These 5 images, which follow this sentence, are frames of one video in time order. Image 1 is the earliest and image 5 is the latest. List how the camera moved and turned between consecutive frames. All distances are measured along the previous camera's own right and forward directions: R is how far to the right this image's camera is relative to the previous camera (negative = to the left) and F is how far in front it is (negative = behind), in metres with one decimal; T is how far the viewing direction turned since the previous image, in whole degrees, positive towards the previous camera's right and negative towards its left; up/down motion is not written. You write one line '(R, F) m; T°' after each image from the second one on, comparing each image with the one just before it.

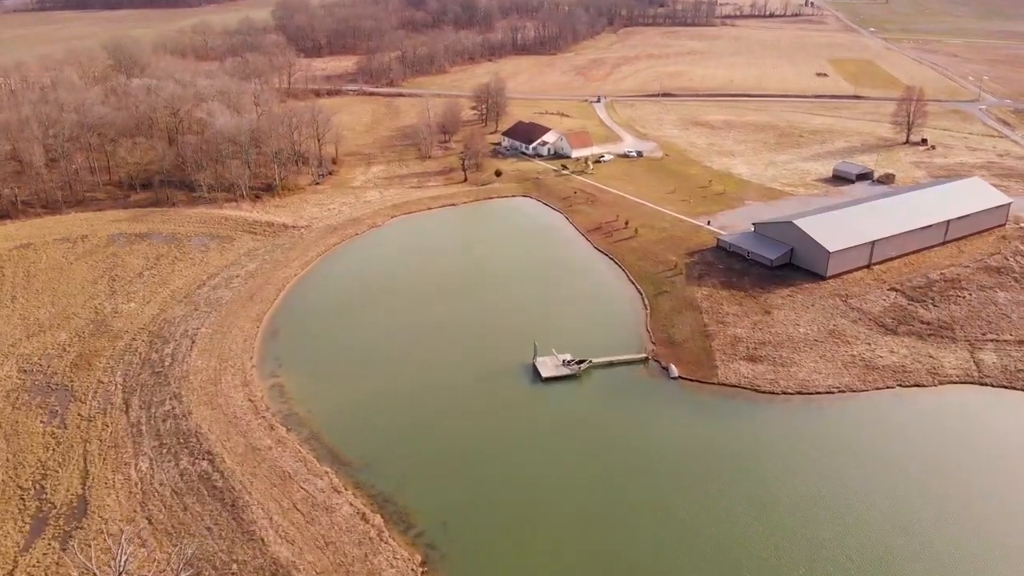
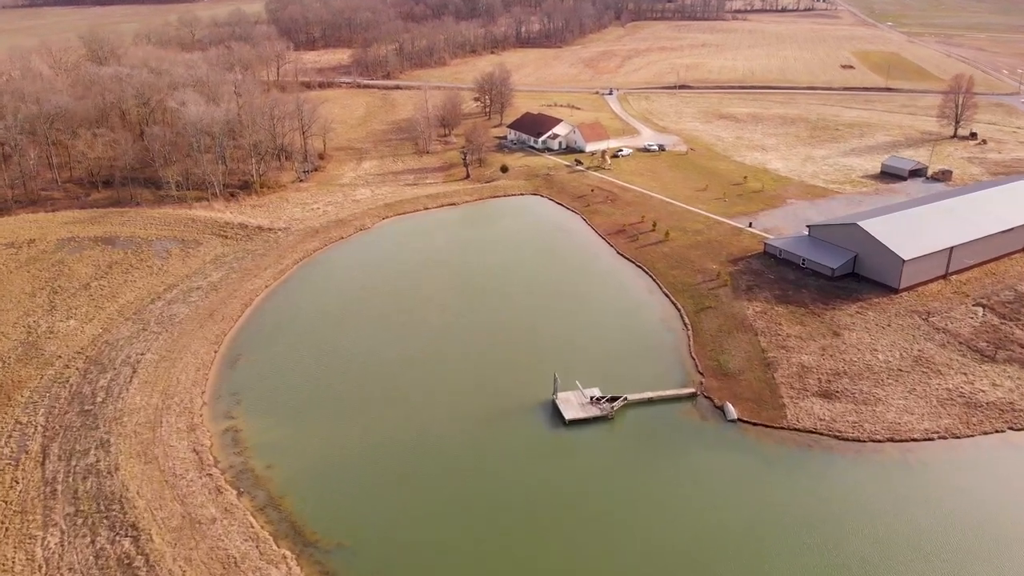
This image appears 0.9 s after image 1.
(-0.5, +7.6) m; 0°
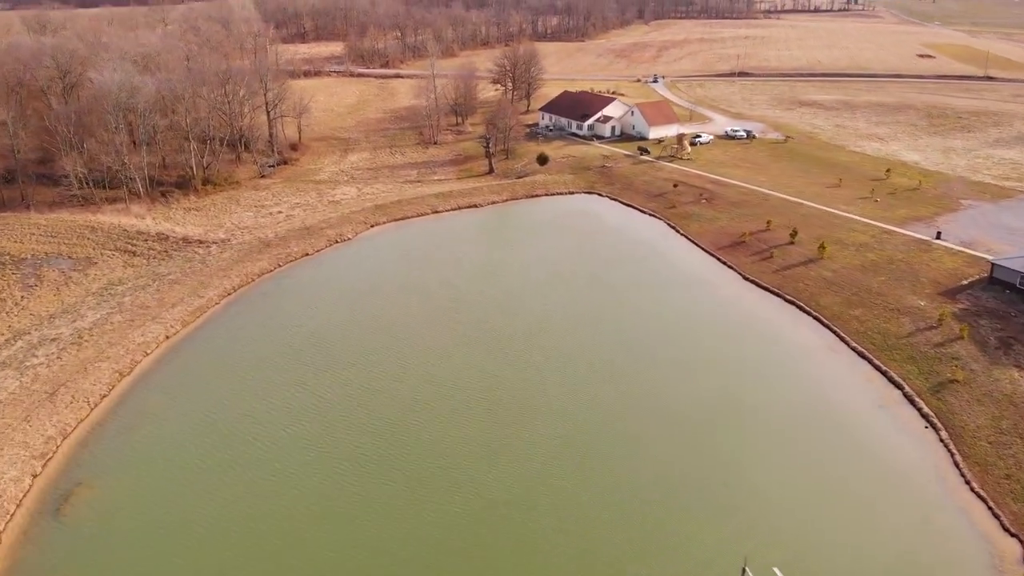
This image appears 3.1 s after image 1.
(-2.0, +16.7) m; 0°
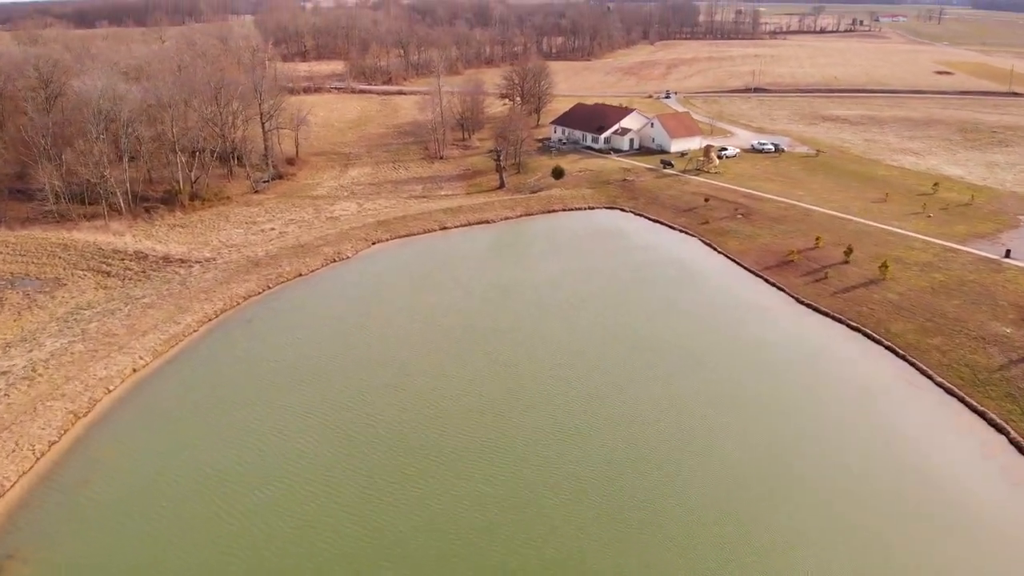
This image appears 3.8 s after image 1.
(-0.6, +3.3) m; 0°
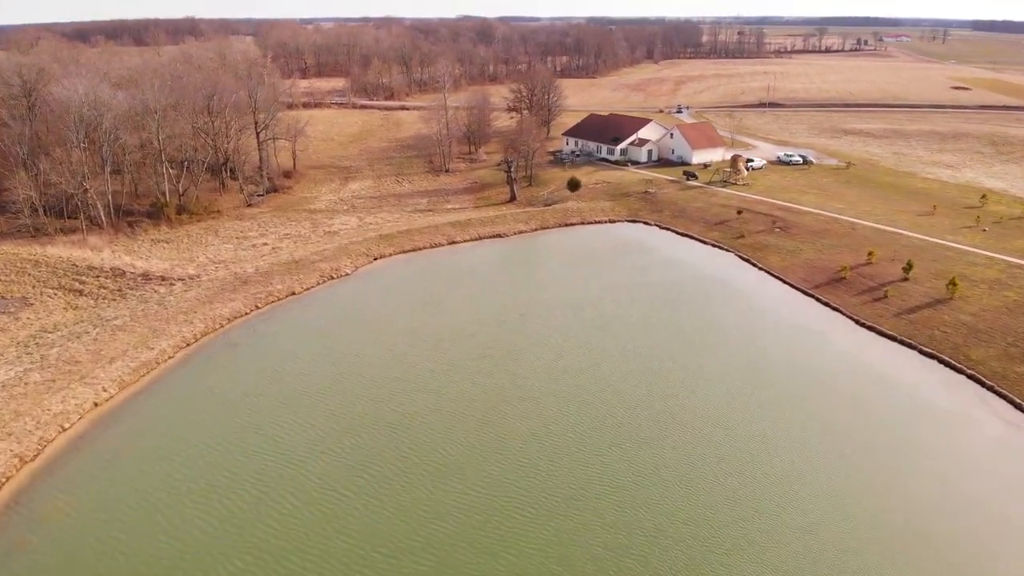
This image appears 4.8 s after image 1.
(-0.5, +2.8) m; 0°
